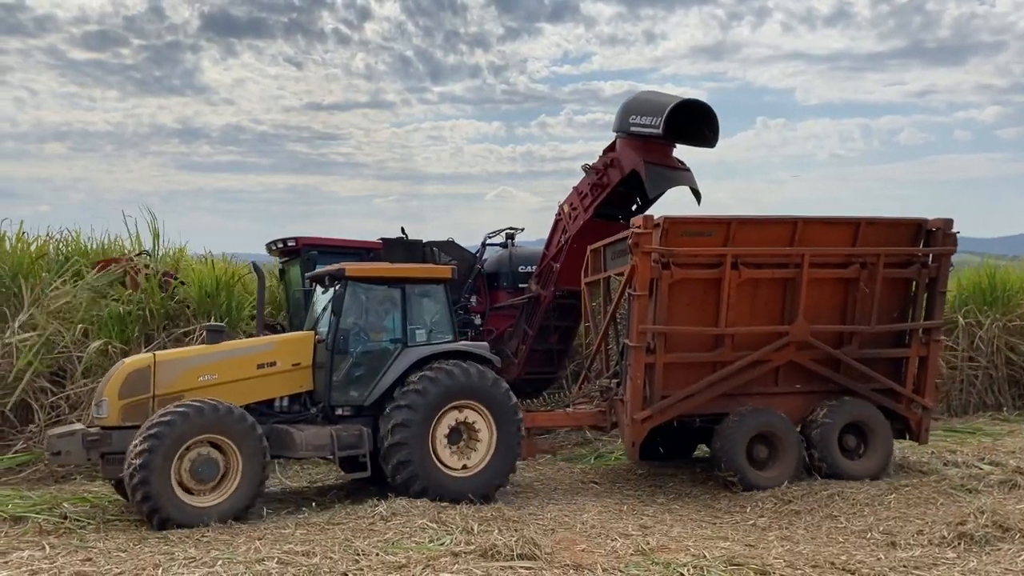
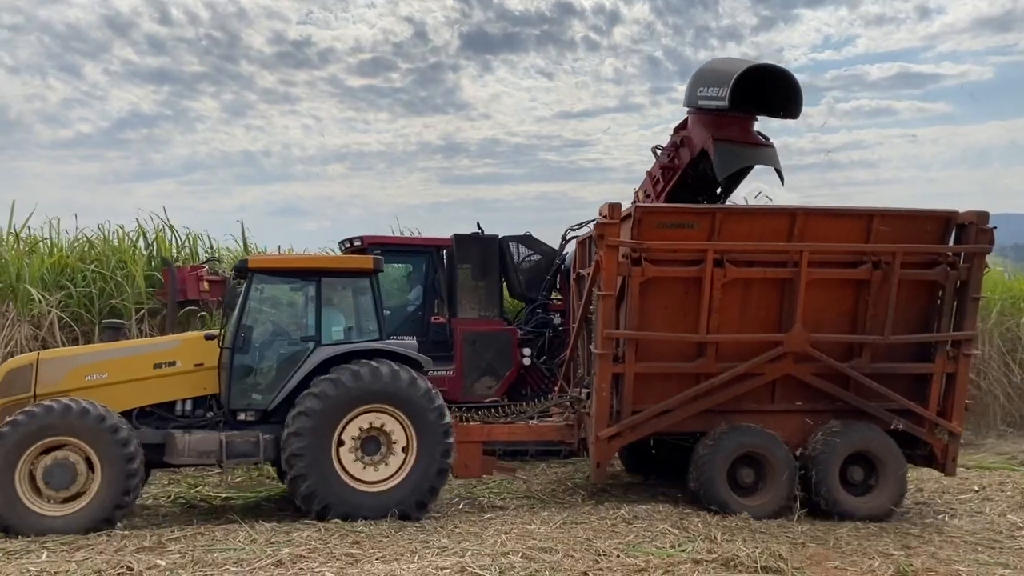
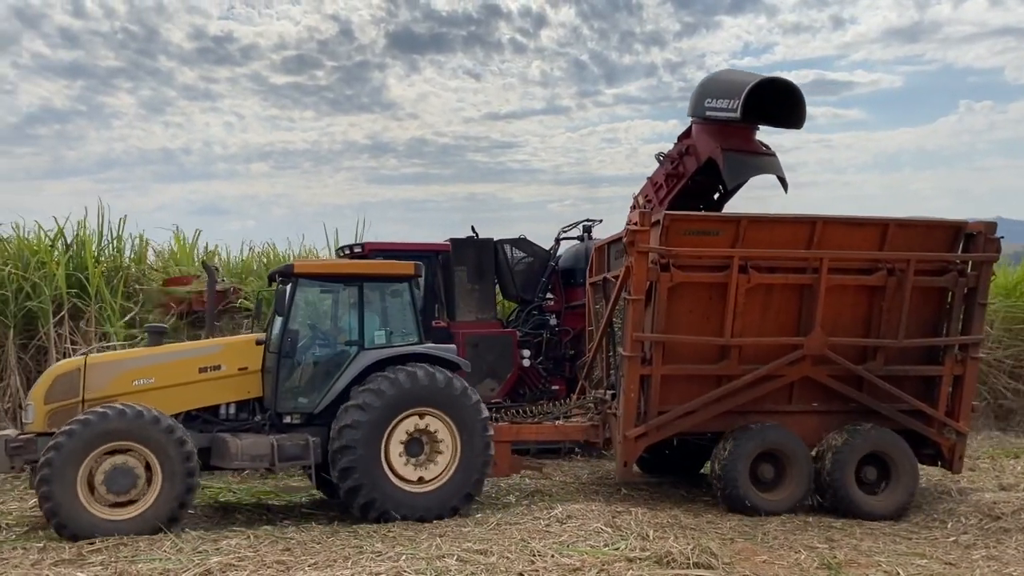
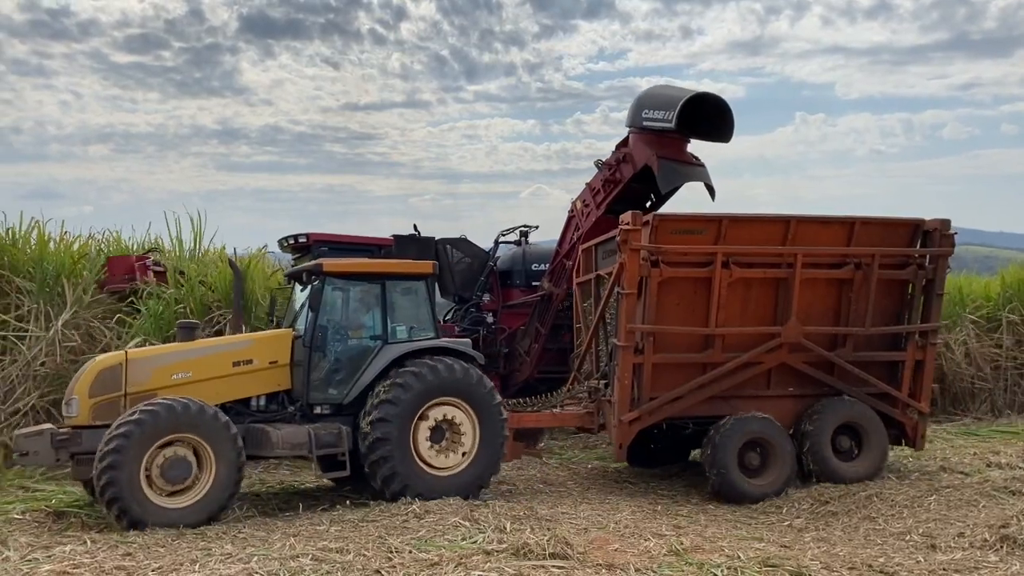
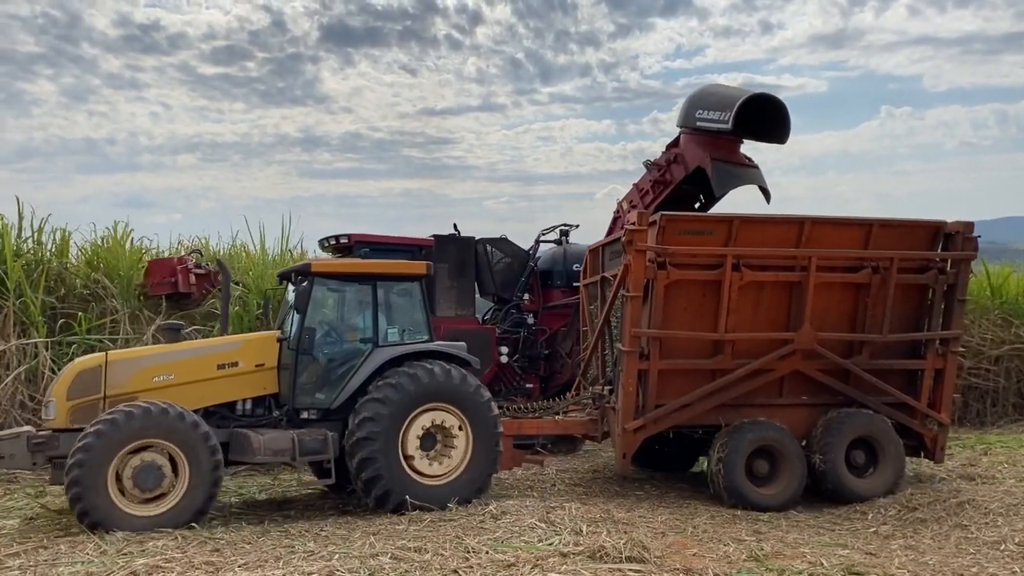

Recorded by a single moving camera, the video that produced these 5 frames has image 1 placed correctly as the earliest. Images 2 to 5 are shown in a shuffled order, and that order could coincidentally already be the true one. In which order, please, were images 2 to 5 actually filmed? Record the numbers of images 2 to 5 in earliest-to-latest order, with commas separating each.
4, 5, 3, 2
